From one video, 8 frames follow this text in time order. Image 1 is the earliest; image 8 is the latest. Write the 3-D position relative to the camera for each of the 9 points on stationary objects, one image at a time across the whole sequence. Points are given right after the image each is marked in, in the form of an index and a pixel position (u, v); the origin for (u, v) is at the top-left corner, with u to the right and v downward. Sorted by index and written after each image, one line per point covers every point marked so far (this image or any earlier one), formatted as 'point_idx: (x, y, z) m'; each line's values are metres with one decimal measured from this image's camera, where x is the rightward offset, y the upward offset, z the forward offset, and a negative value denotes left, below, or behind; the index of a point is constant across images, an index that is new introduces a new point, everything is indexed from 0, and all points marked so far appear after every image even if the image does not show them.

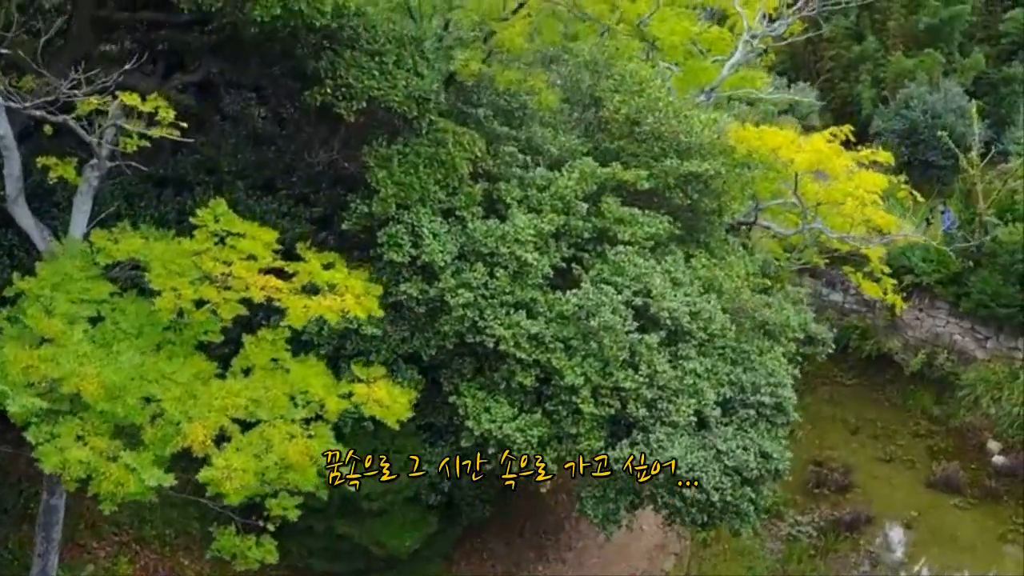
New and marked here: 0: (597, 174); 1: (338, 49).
0: (+0.6, +0.7, +7.8) m
1: (-1.0, +1.4, +7.2) m
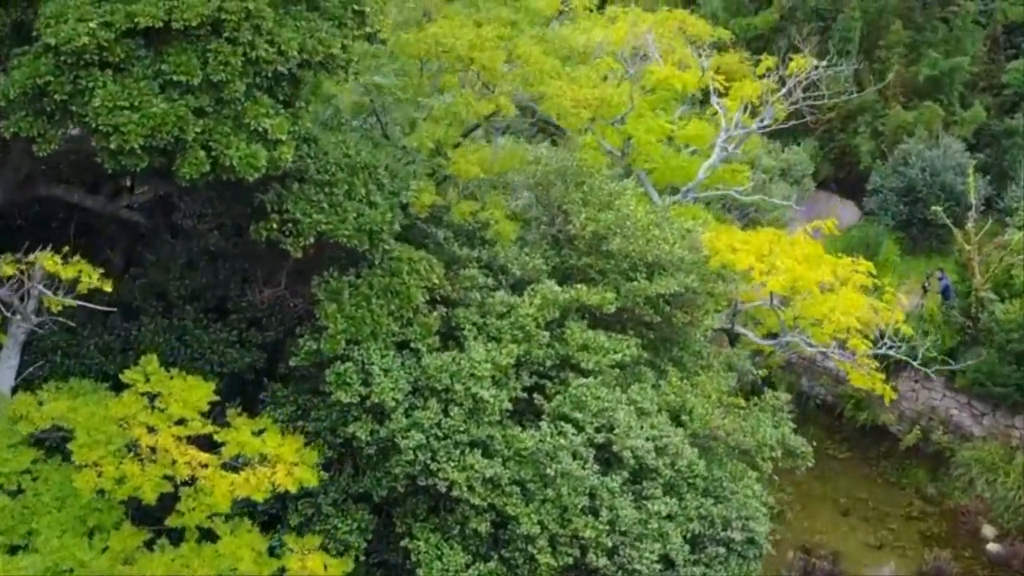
0: (+0.3, -0.1, +7.5) m
1: (-1.3, +0.6, +6.9) m
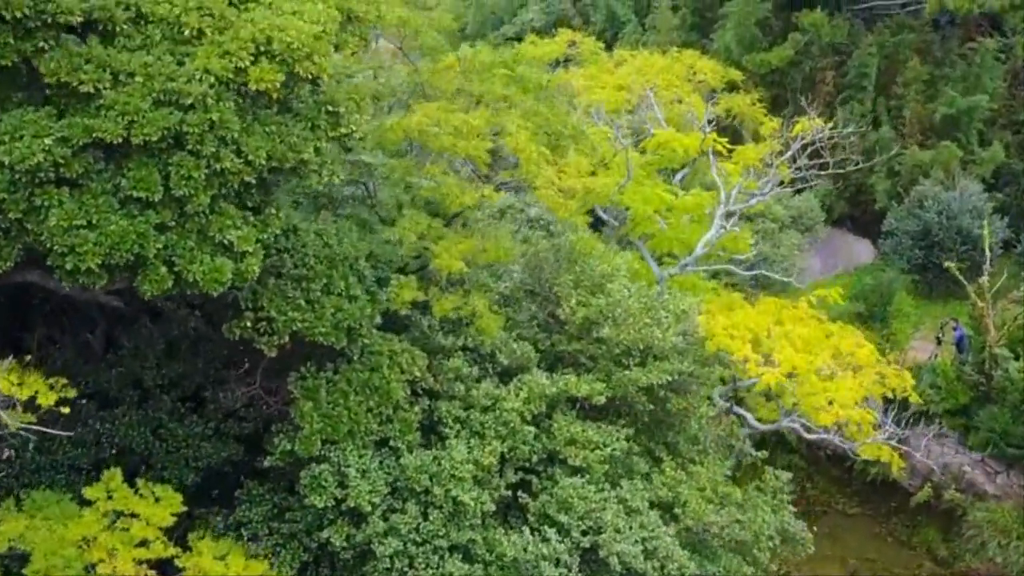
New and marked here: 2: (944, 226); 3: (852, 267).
0: (+0.2, -0.6, +7.3) m
1: (-1.4, +0.1, +6.6) m
2: (+5.7, +0.8, +16.0) m
3: (+5.1, +0.3, +18.2) m
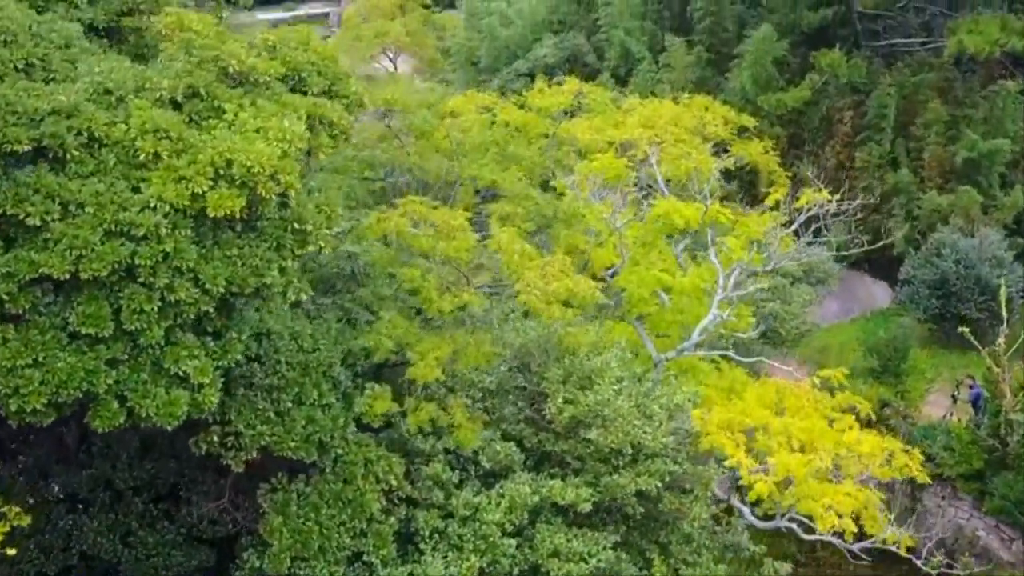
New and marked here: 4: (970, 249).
0: (+0.1, -1.2, +7.0) m
1: (-1.5, -0.5, +6.4) m
2: (+5.8, +0.2, +15.6) m
3: (+5.2, -0.3, +17.8) m
4: (+5.9, +0.5, +15.6) m
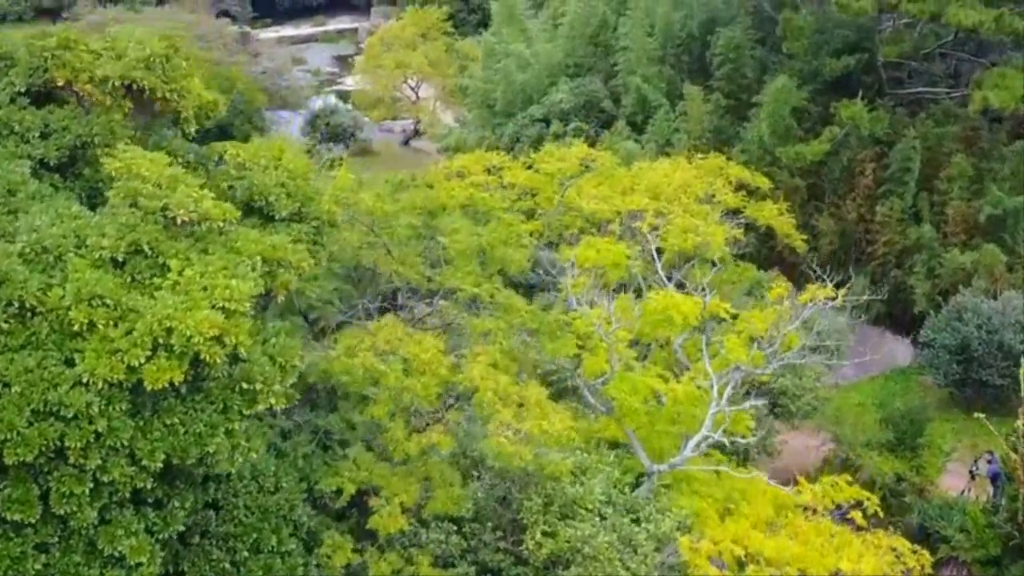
0: (-0.1, -2.0, +6.7) m
1: (-1.7, -1.3, +6.1) m
2: (+5.9, -0.7, +15.1) m
3: (+5.4, -1.1, +17.3) m
4: (+6.0, -0.3, +15.1) m
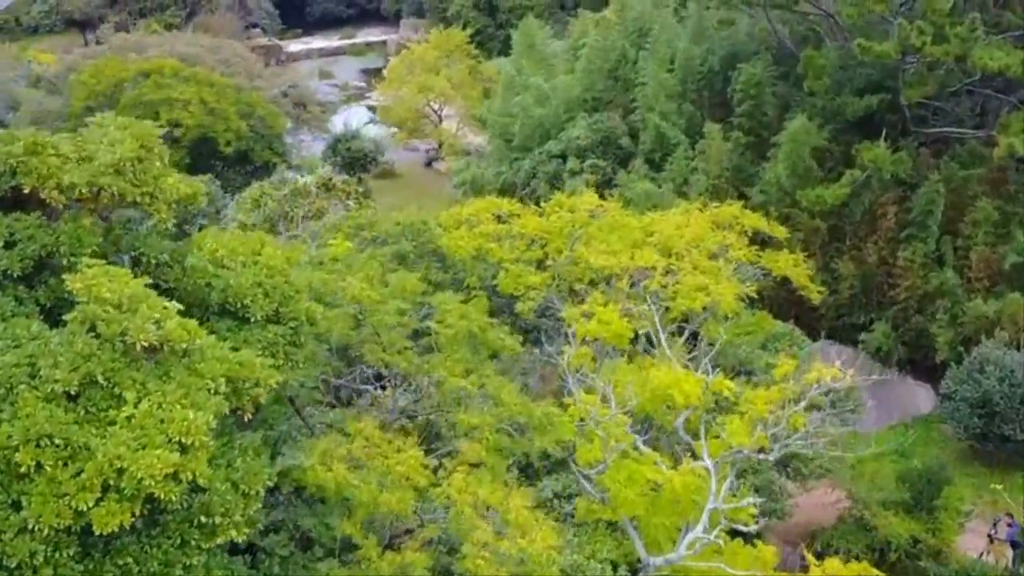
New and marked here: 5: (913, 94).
0: (-0.2, -2.6, +6.5) m
1: (-1.8, -1.8, +5.9) m
2: (+6.0, -1.3, +14.7) m
3: (+5.6, -1.8, +16.9) m
4: (+6.1, -1.0, +14.7) m
5: (+5.4, +2.6, +16.3) m
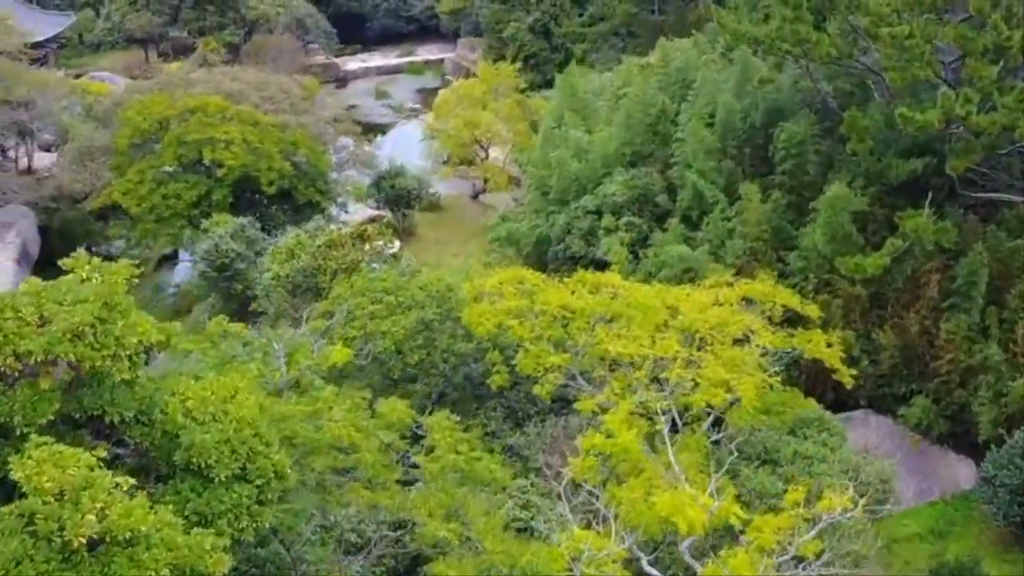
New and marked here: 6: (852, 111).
0: (-0.4, -3.4, +6.2) m
1: (-2.0, -2.6, +5.8) m
2: (+6.2, -2.3, +14.1) m
3: (+5.9, -2.8, +16.4) m
4: (+6.4, -2.0, +14.1) m
5: (+5.8, +1.6, +15.8) m
6: (+4.9, +2.5, +17.4) m
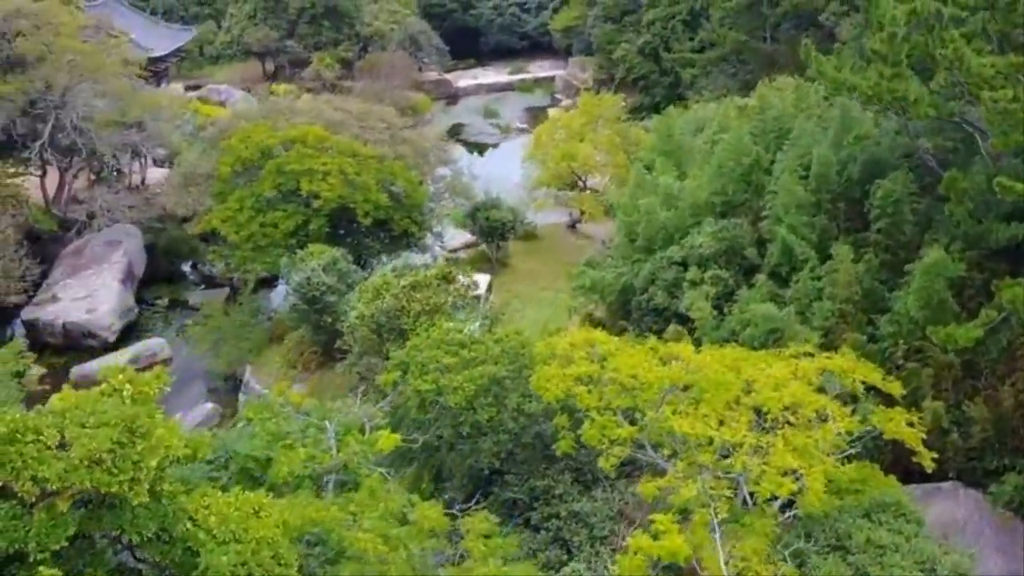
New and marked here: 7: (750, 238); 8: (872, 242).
0: (-0.4, -4.1, +6.1) m
1: (-2.0, -3.3, +5.8) m
2: (+7.0, -3.3, +13.4) m
3: (+6.8, -3.7, +15.6) m
4: (+7.1, -2.9, +13.4) m
5: (+6.8, +0.7, +15.1) m
6: (+6.1, +1.6, +16.7) m
7: (+3.6, +0.8, +18.3) m
8: (+5.2, +0.7, +17.6) m
